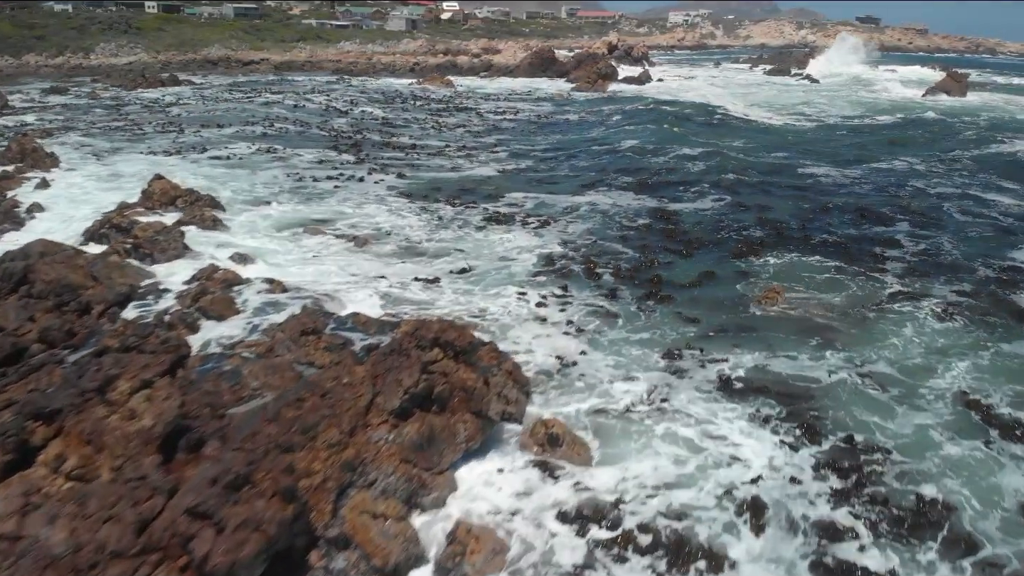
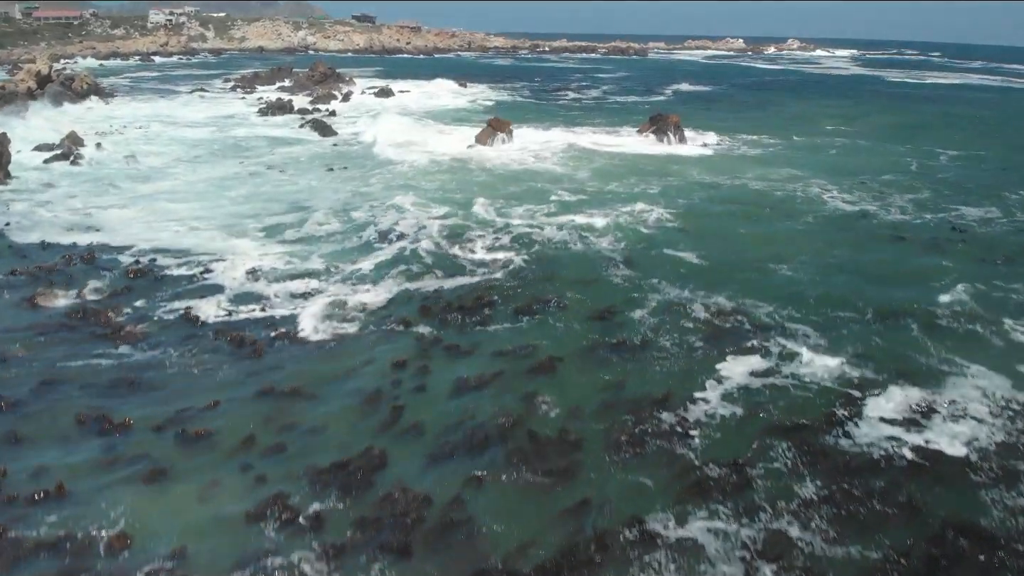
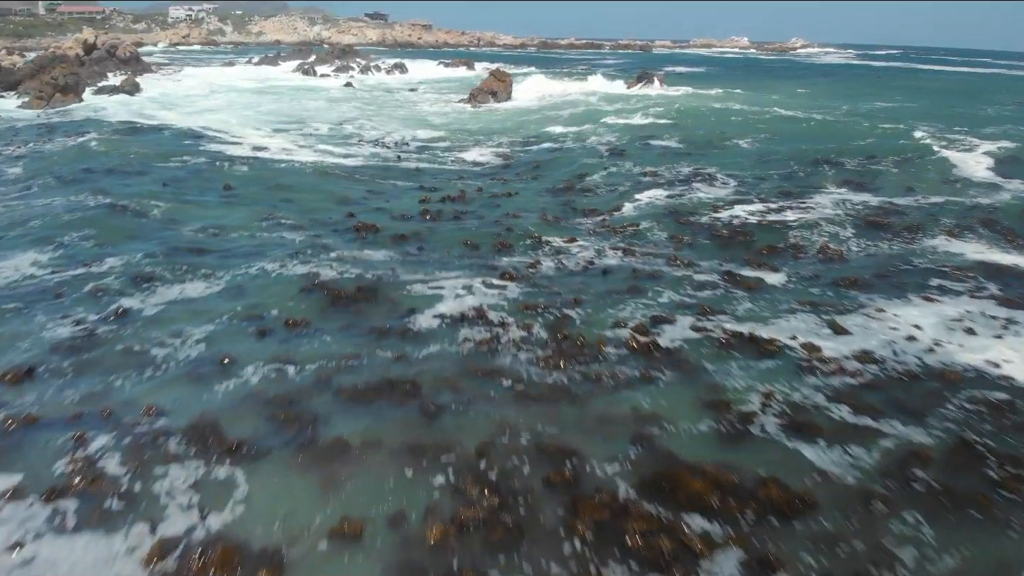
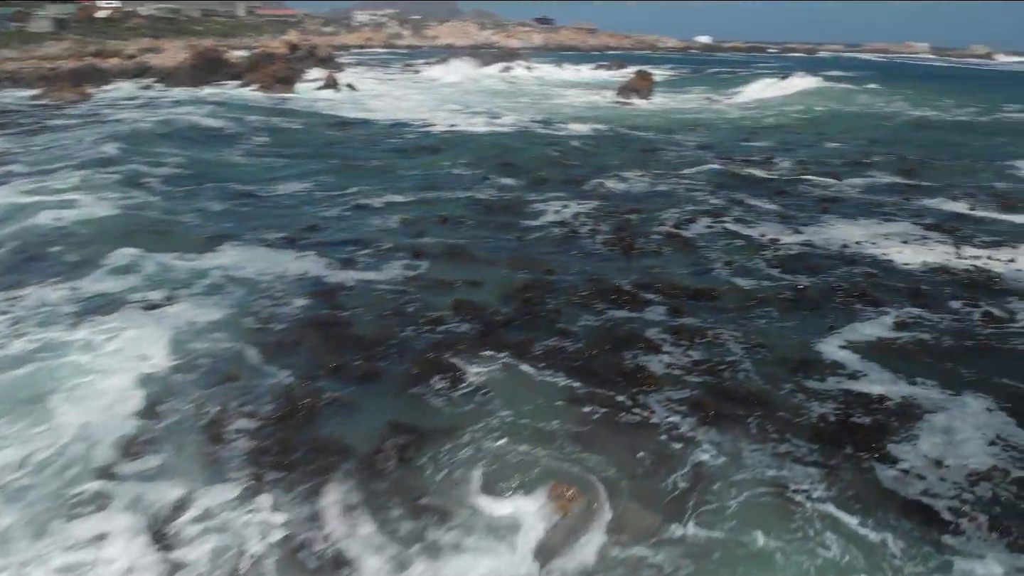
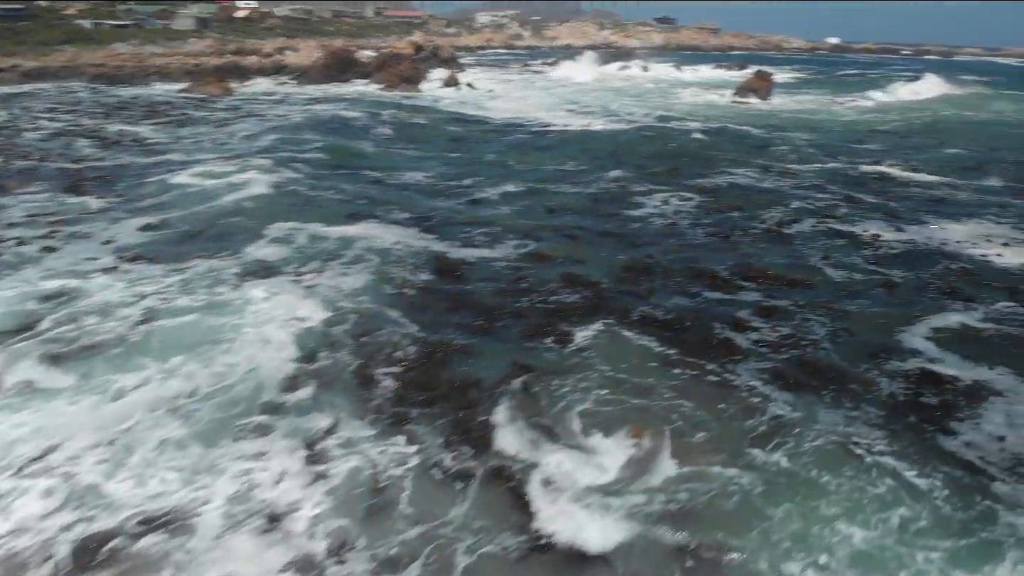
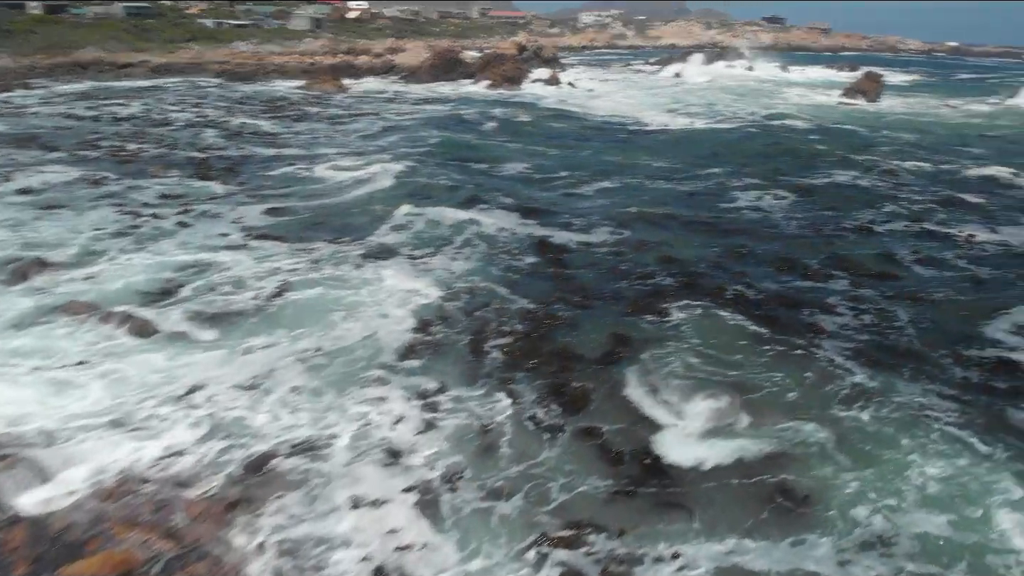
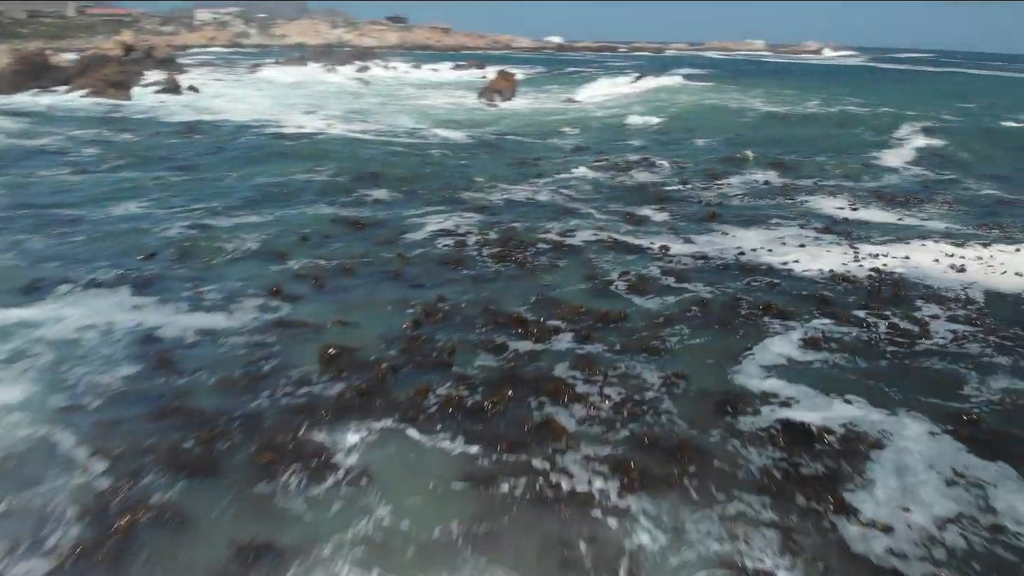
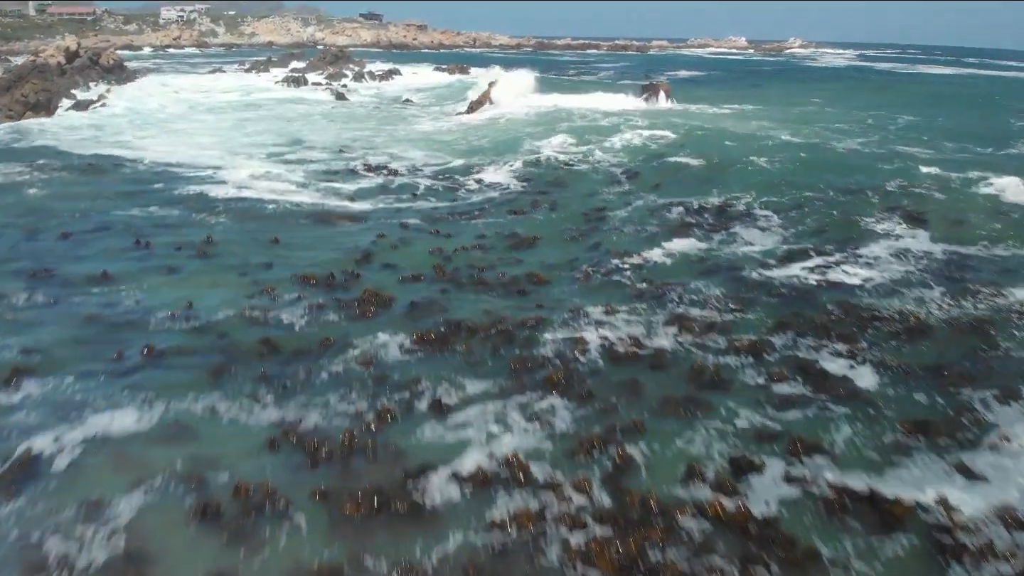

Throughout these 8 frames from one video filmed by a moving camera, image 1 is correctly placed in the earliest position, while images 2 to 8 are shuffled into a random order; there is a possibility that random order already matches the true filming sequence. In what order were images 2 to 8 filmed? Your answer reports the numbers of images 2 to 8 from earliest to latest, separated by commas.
6, 5, 4, 7, 3, 8, 2
